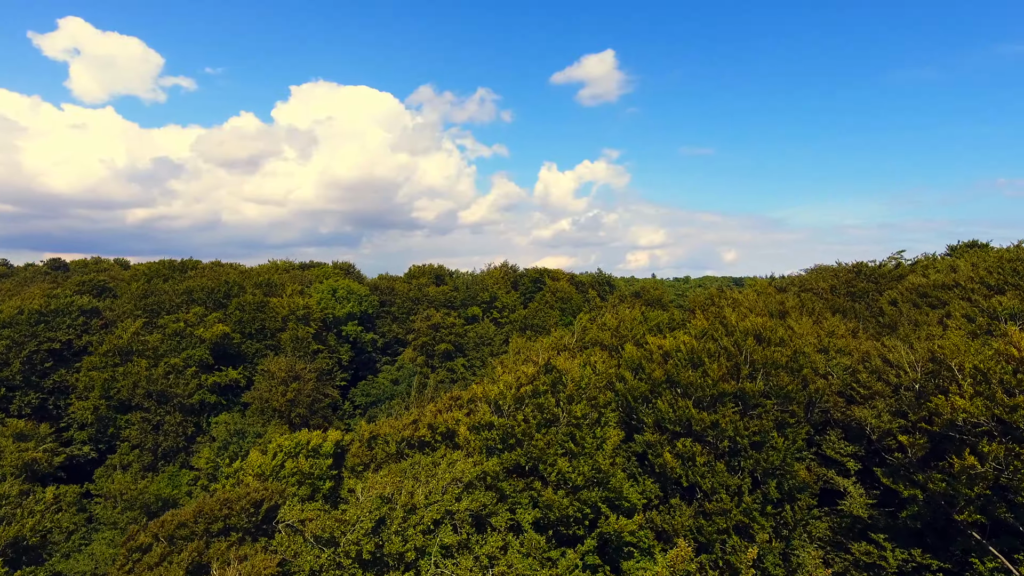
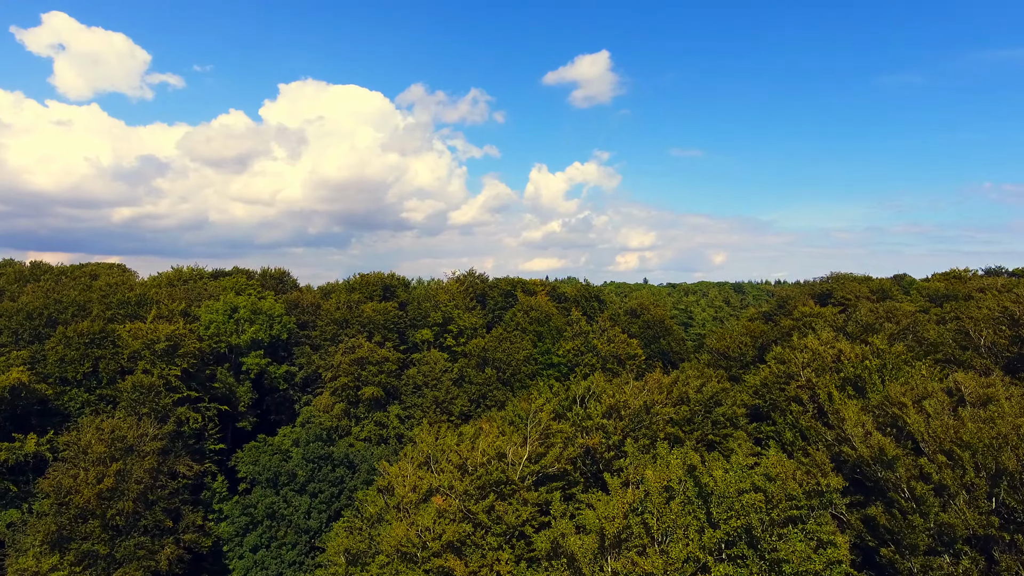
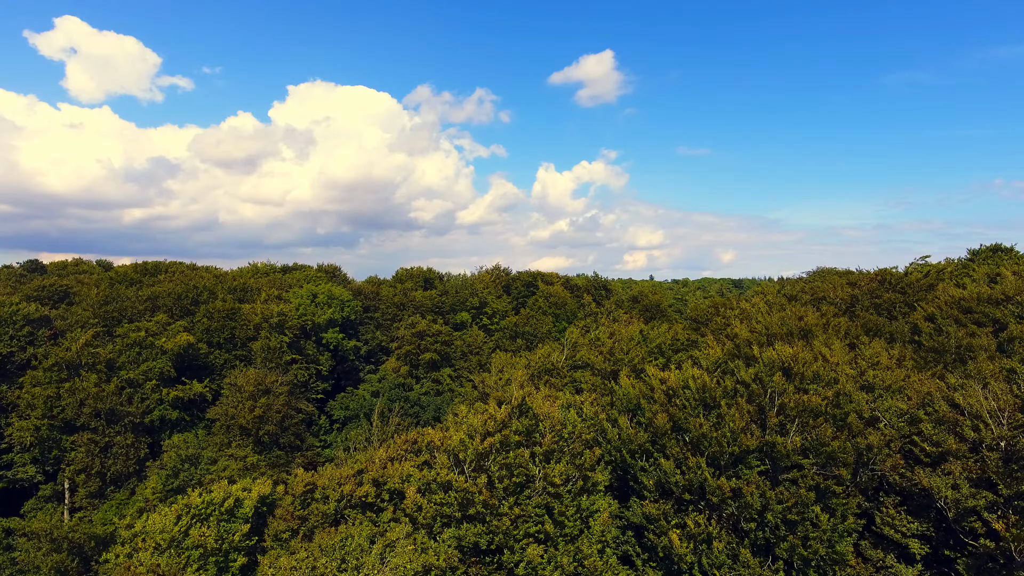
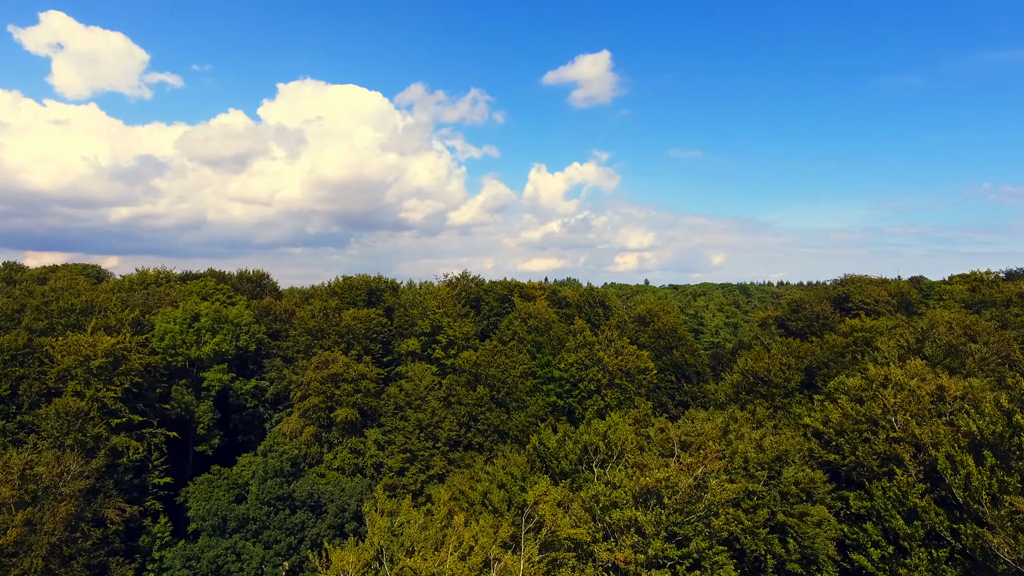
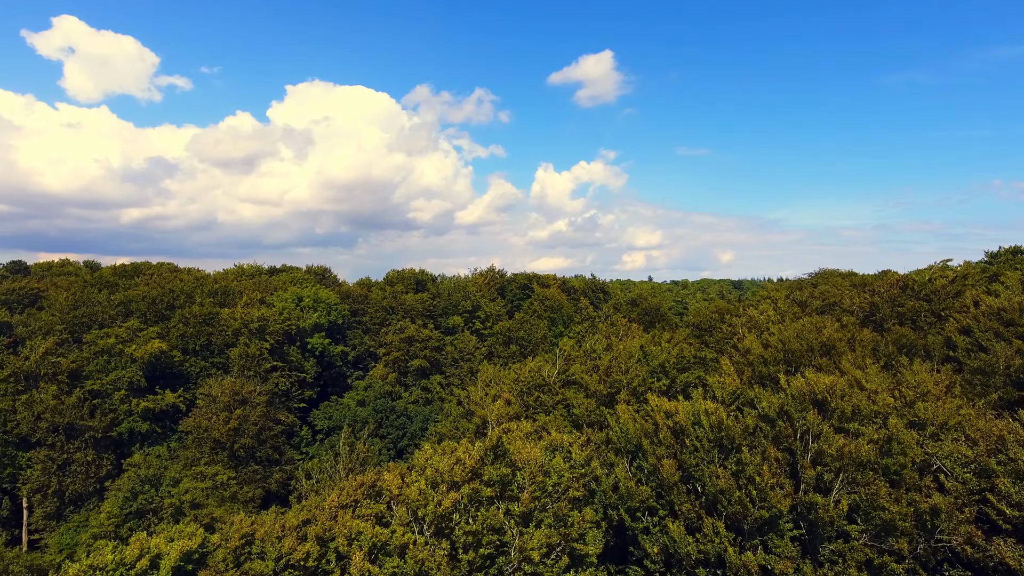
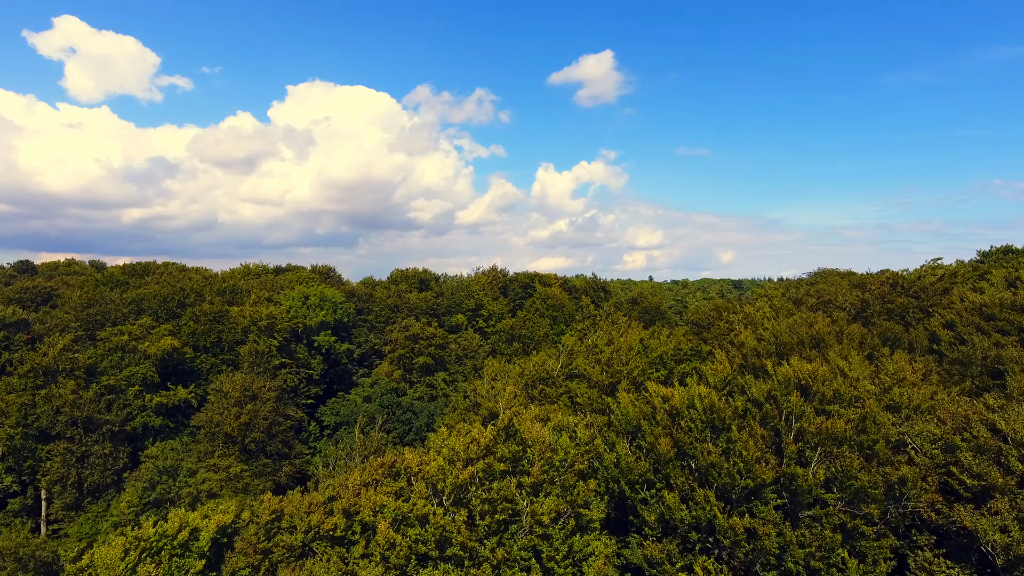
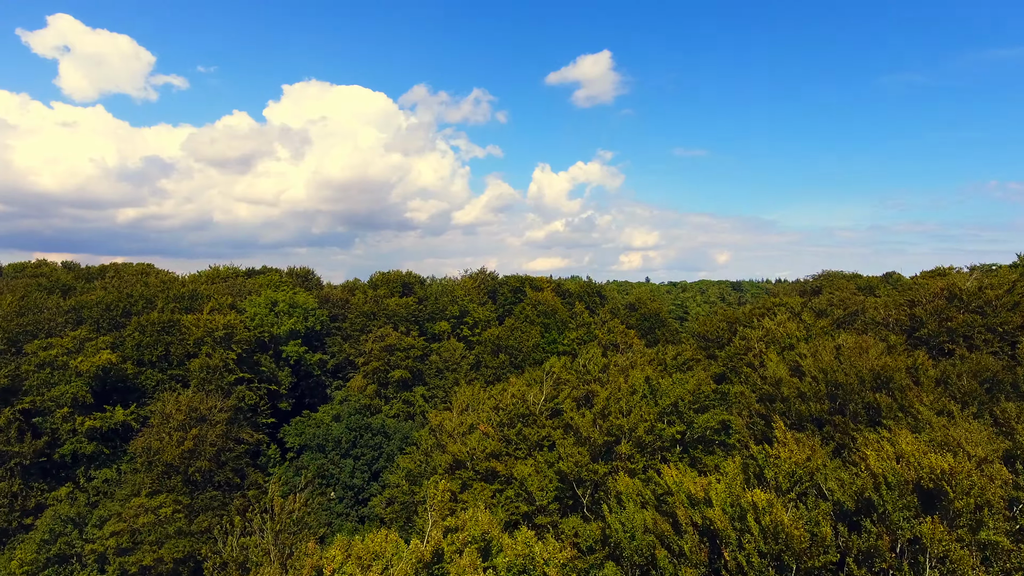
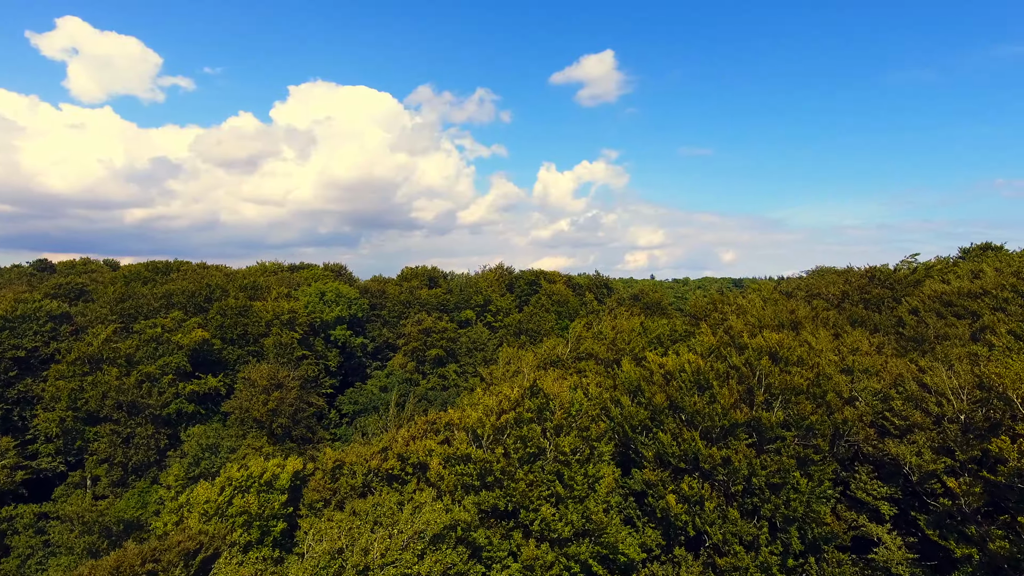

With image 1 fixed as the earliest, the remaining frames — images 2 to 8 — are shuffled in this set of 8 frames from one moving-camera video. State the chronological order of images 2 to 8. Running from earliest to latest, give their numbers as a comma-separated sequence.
8, 3, 6, 5, 7, 2, 4
